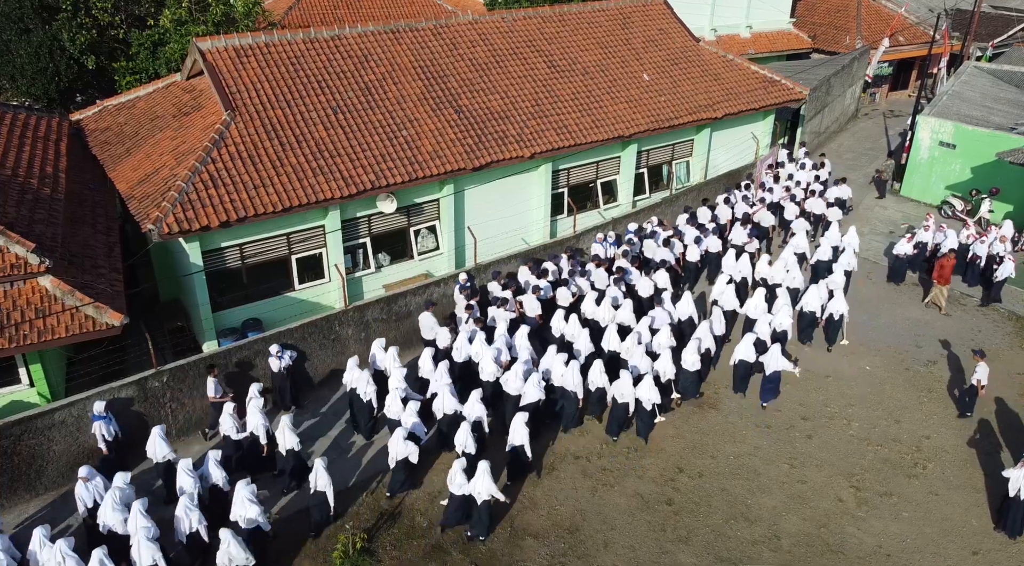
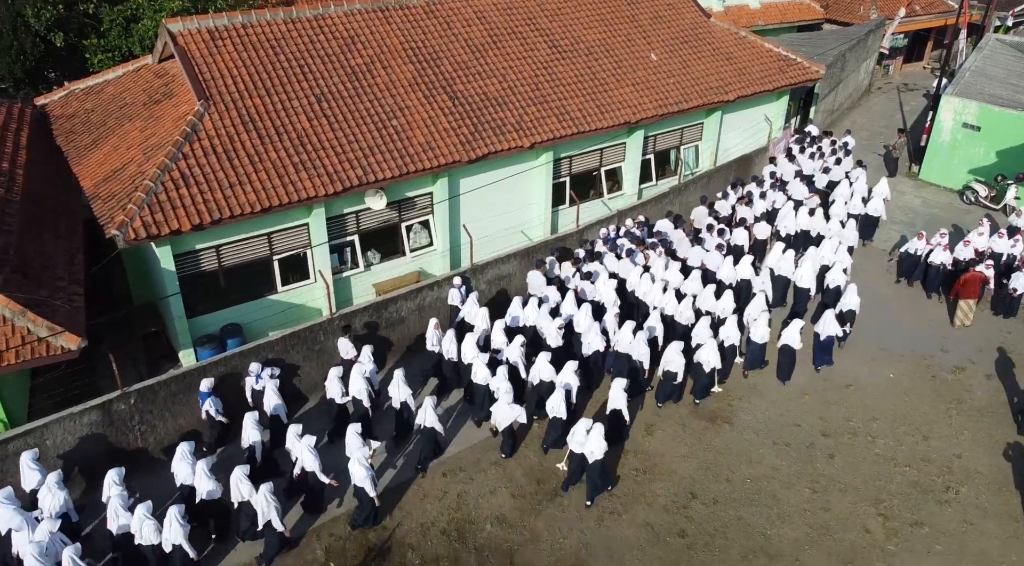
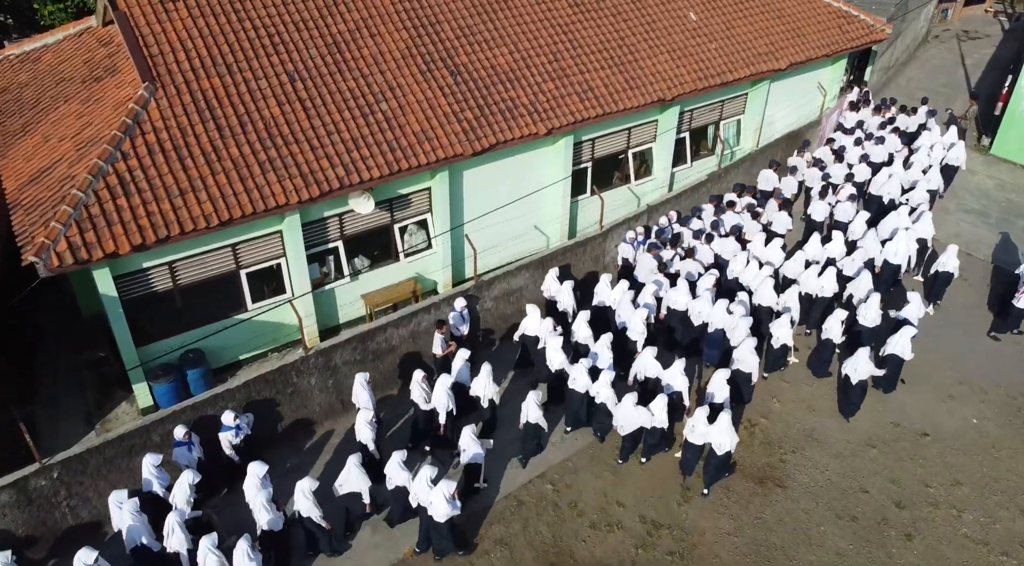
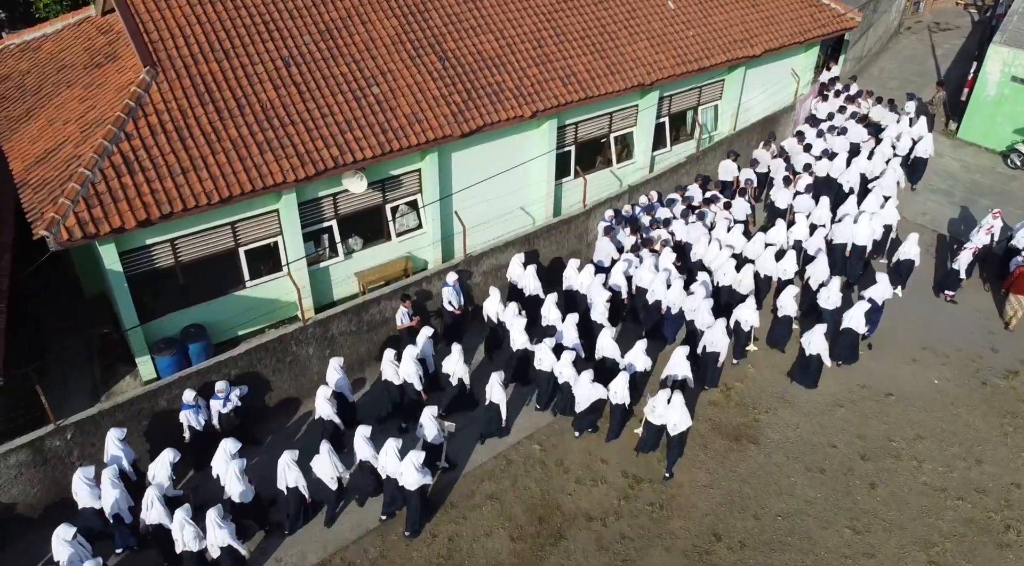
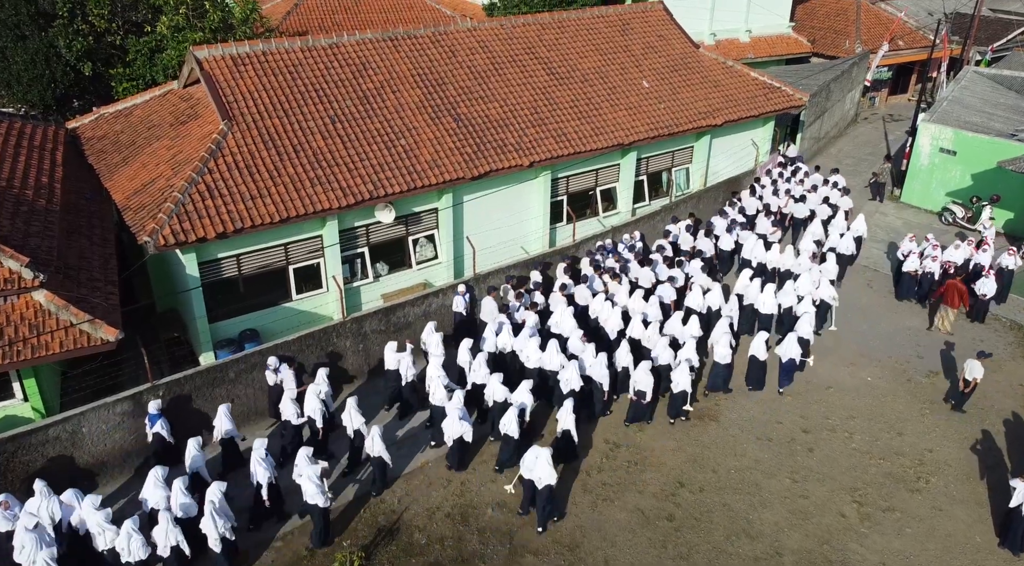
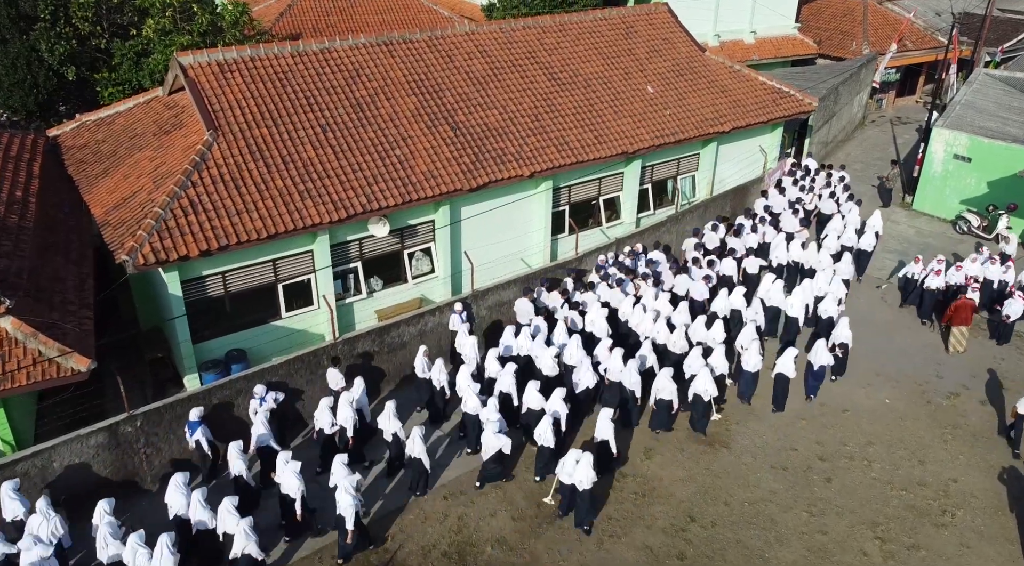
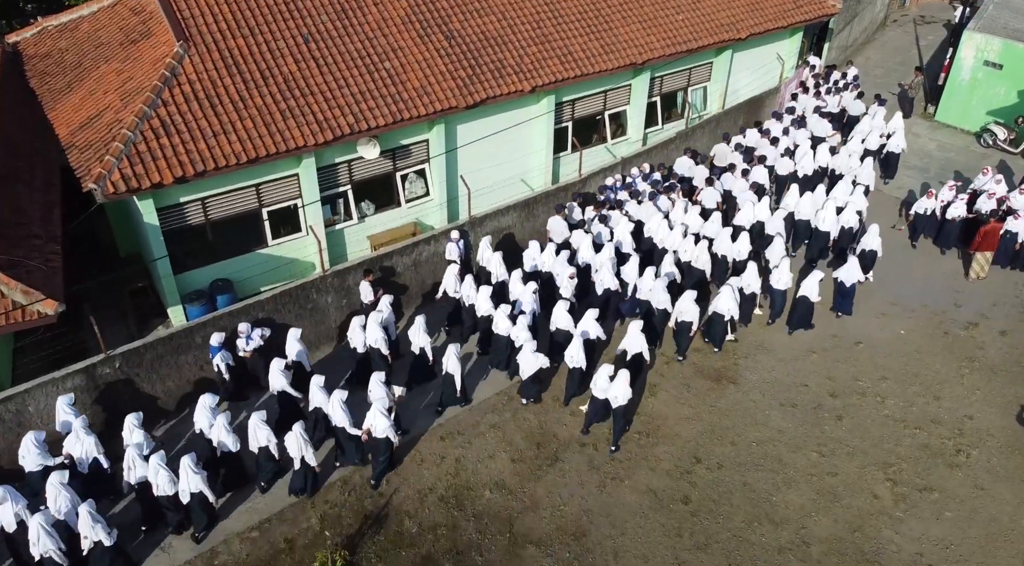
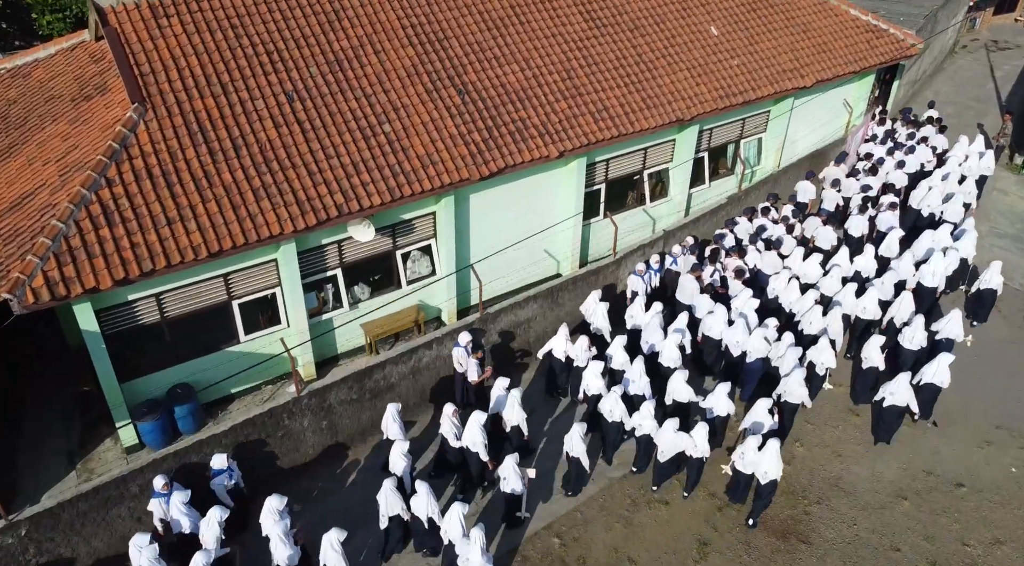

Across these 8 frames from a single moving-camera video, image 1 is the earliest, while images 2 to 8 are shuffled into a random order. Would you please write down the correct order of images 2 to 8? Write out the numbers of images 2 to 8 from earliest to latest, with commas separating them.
5, 6, 2, 7, 4, 3, 8
